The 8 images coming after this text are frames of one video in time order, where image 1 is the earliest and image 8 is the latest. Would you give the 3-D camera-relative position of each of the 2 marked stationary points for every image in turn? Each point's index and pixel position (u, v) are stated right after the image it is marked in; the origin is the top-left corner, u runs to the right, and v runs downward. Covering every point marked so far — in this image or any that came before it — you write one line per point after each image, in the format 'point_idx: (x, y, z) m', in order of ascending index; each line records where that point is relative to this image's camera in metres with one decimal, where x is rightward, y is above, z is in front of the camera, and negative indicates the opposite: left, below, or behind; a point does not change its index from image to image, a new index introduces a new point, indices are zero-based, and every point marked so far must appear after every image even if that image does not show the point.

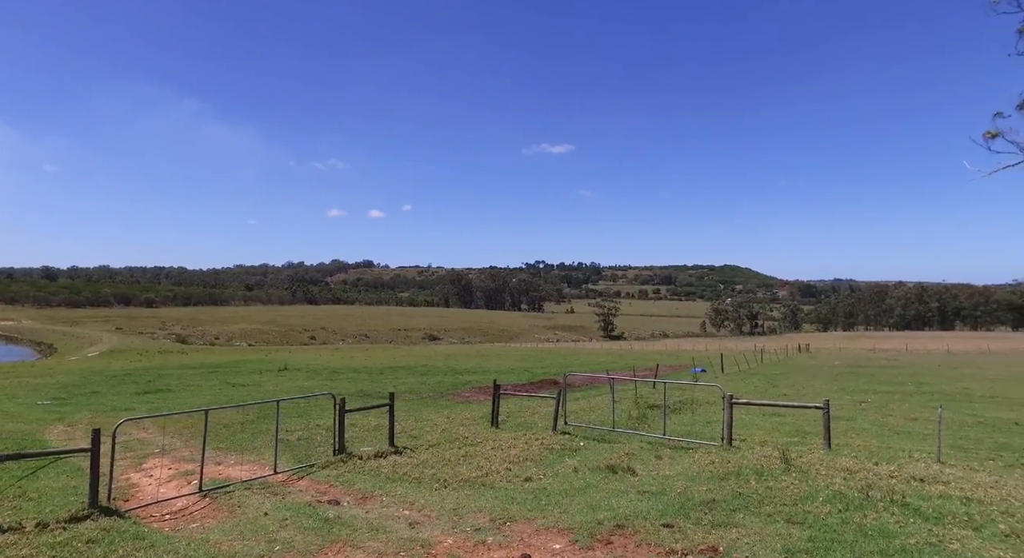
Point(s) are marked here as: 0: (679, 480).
0: (+2.2, -2.7, +9.4) m
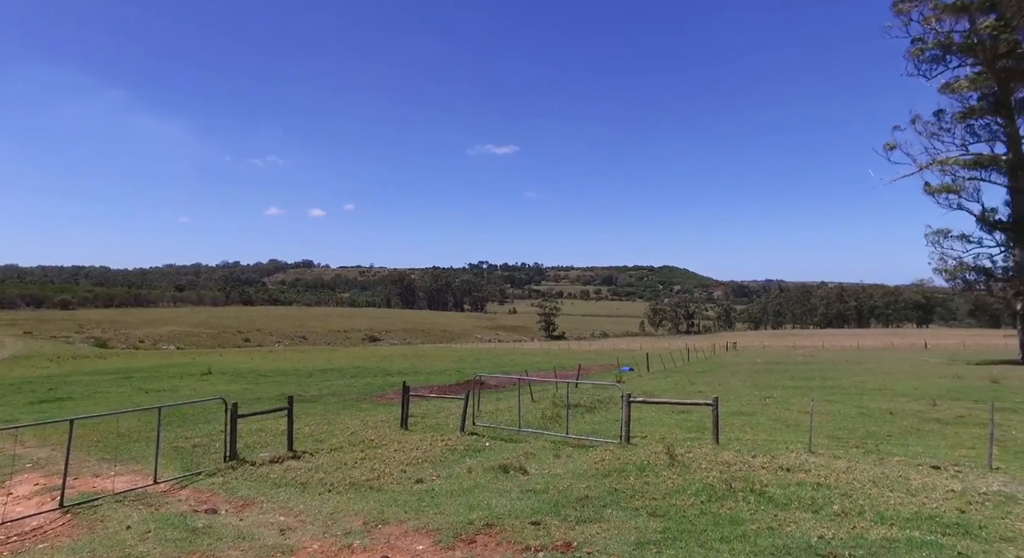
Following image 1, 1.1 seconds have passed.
0: (+0.8, -2.8, +9.9) m
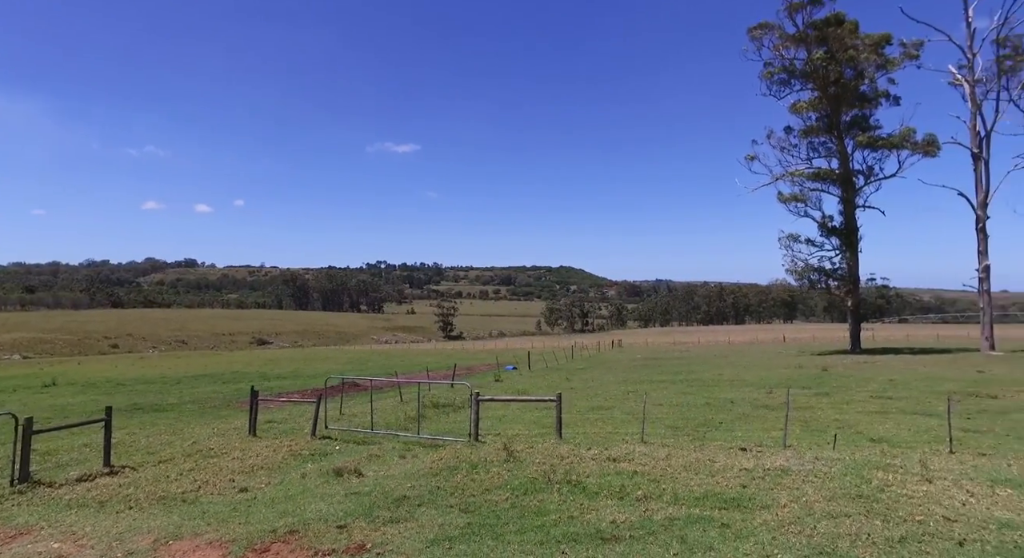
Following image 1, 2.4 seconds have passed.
0: (-1.6, -2.8, +10.0) m
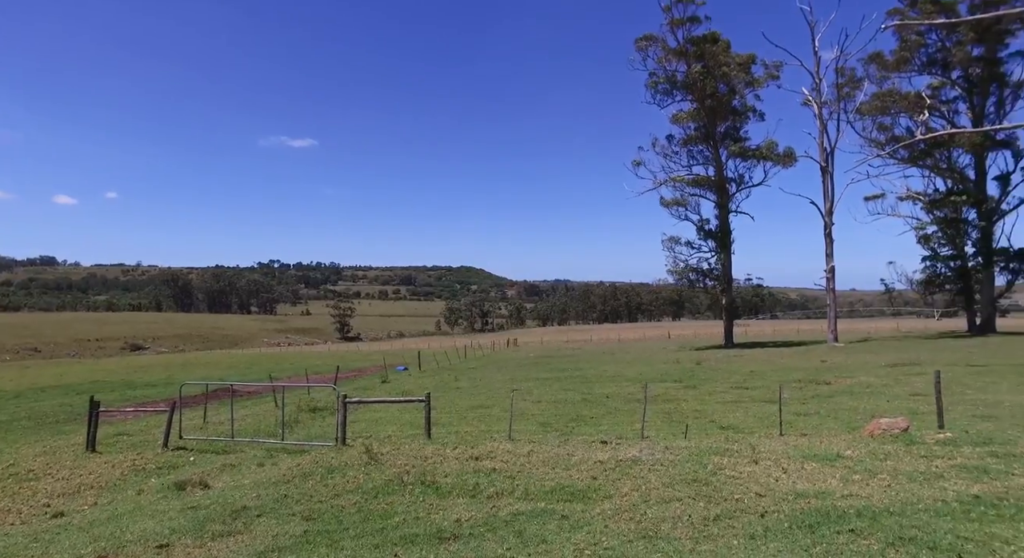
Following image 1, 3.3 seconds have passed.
0: (-3.6, -2.8, +9.5) m
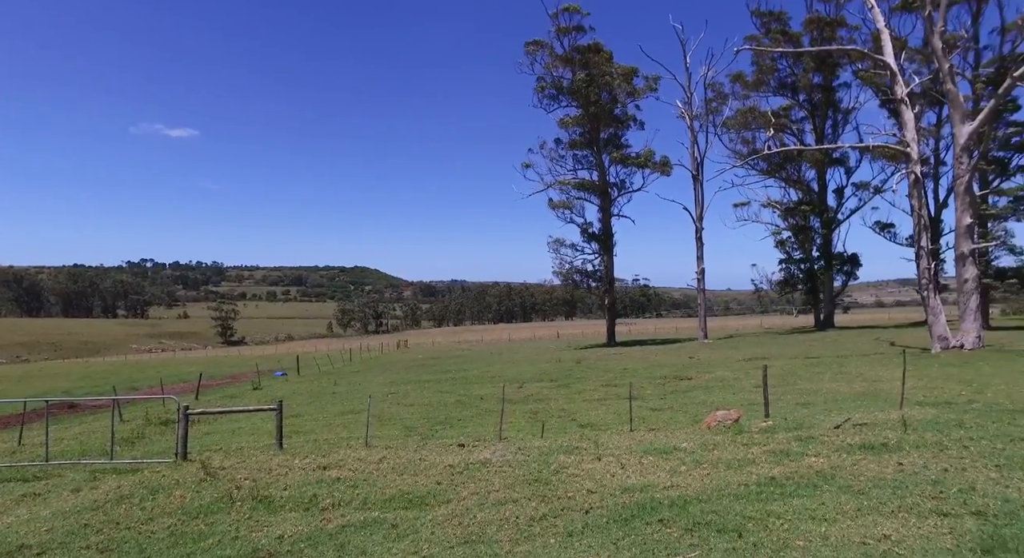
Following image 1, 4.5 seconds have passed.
0: (-5.6, -2.9, +8.6) m
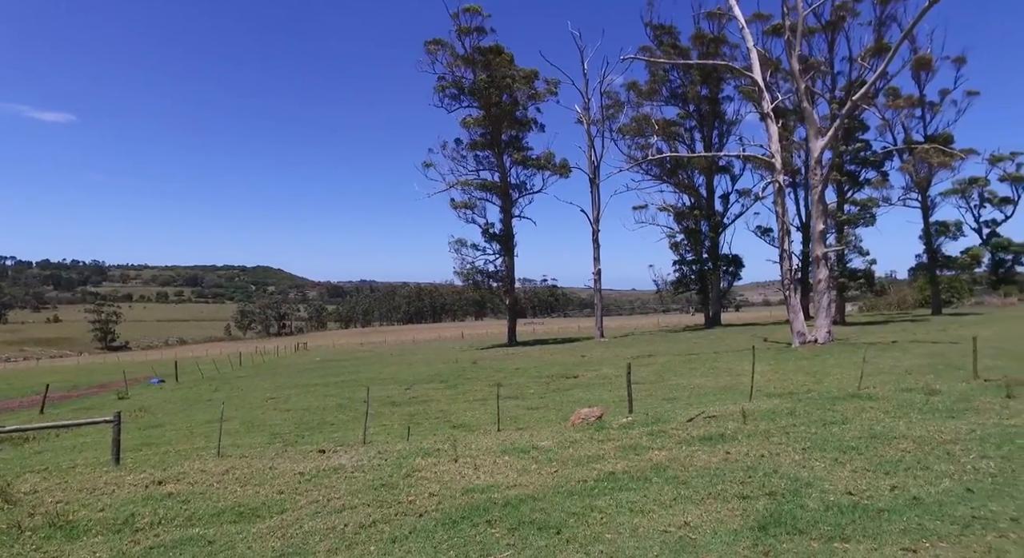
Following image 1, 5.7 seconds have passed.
0: (-7.4, -2.9, +7.4) m
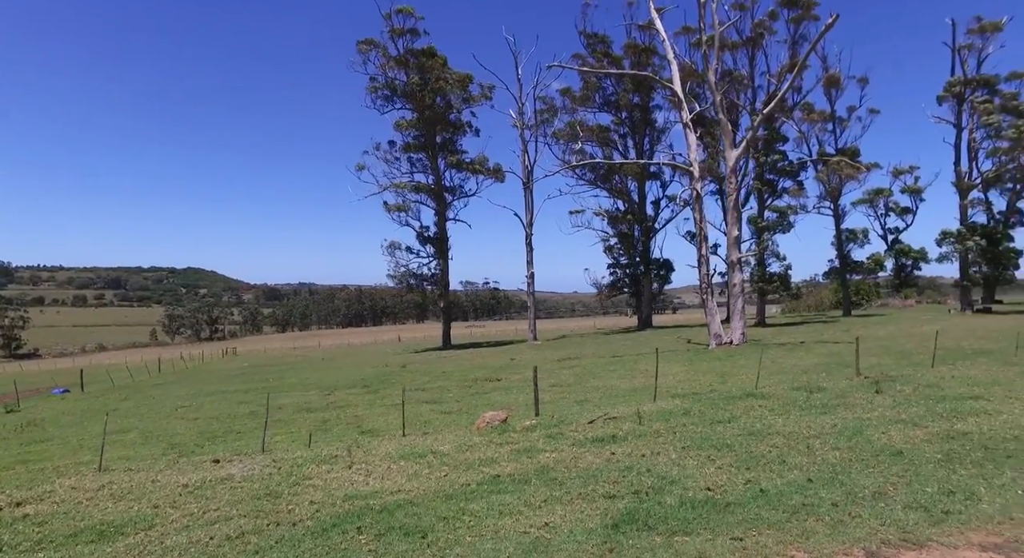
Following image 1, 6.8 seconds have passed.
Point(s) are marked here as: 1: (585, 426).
0: (-8.6, -2.9, +6.5) m
1: (+1.4, -2.8, +13.5) m
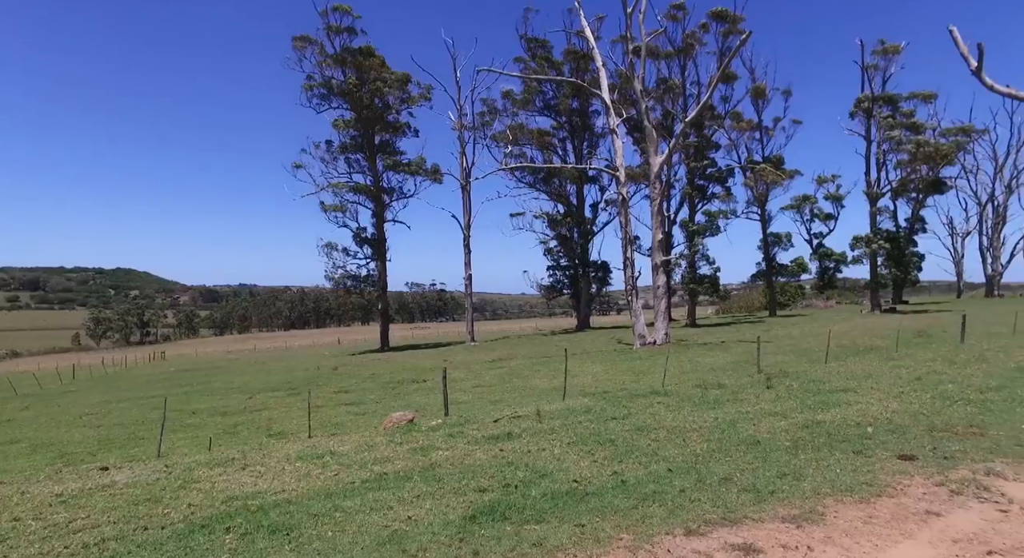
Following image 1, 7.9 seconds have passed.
0: (-9.6, -2.8, +5.6) m
1: (-0.5, -2.8, +13.6) m
